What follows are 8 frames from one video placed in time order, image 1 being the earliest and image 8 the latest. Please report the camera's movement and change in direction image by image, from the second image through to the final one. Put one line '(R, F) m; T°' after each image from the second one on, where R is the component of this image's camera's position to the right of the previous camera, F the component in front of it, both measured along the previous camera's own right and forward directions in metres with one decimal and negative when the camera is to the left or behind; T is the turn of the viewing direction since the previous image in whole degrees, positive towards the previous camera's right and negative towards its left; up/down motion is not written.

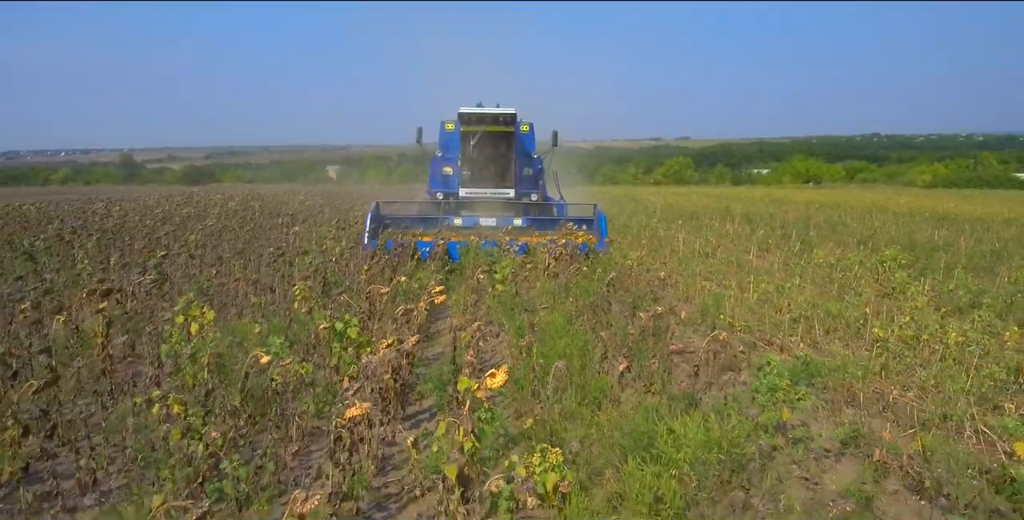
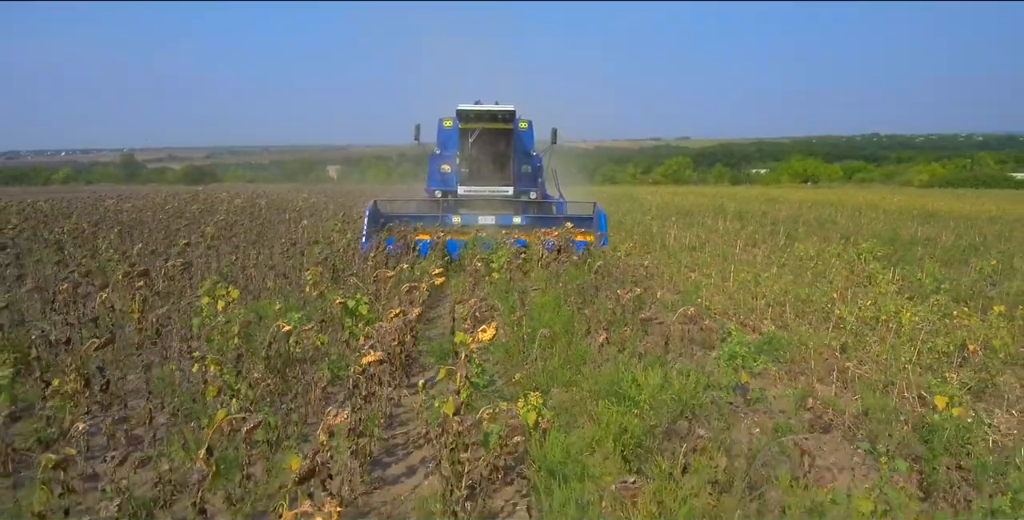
(0.0, -0.6) m; 0°
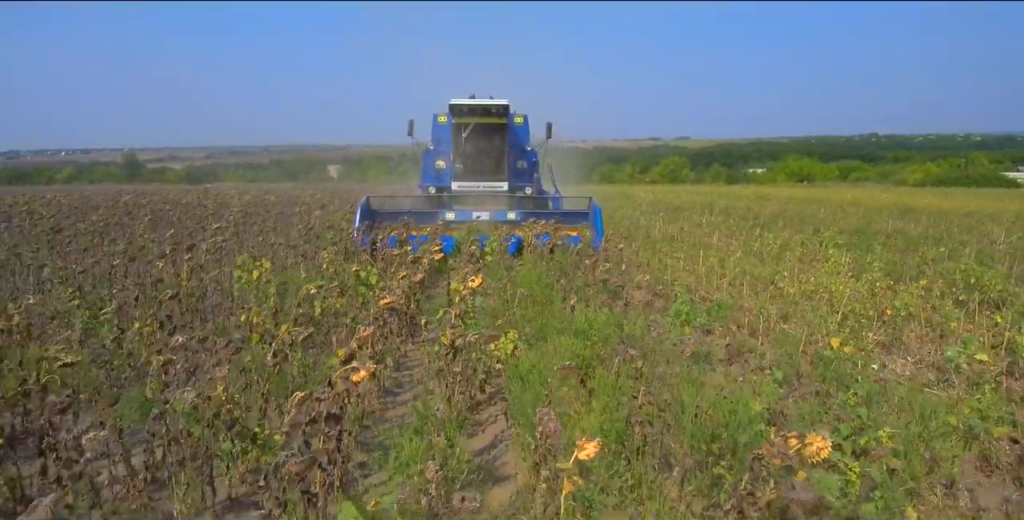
(+0.1, -1.1) m; 0°
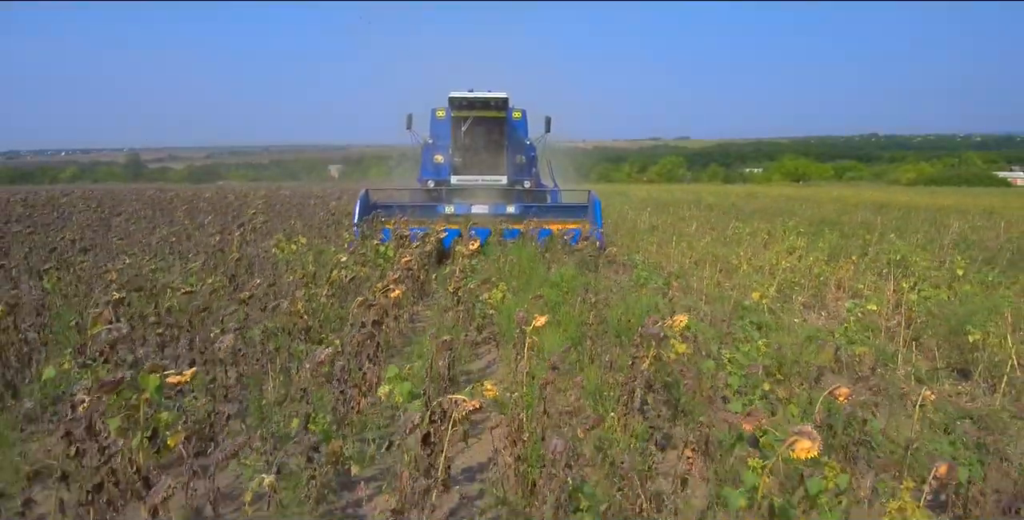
(+0.1, -1.5) m; 0°
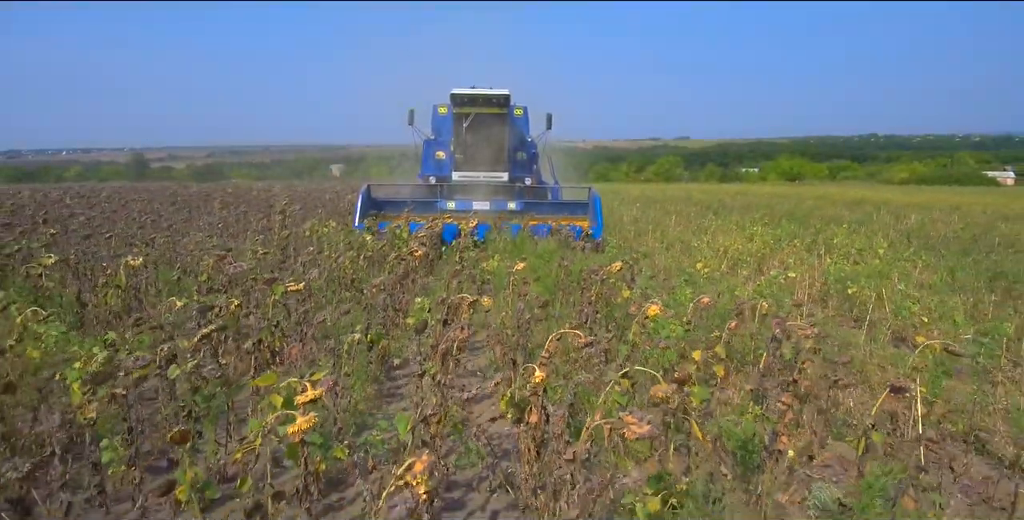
(+0.1, -1.7) m; 0°
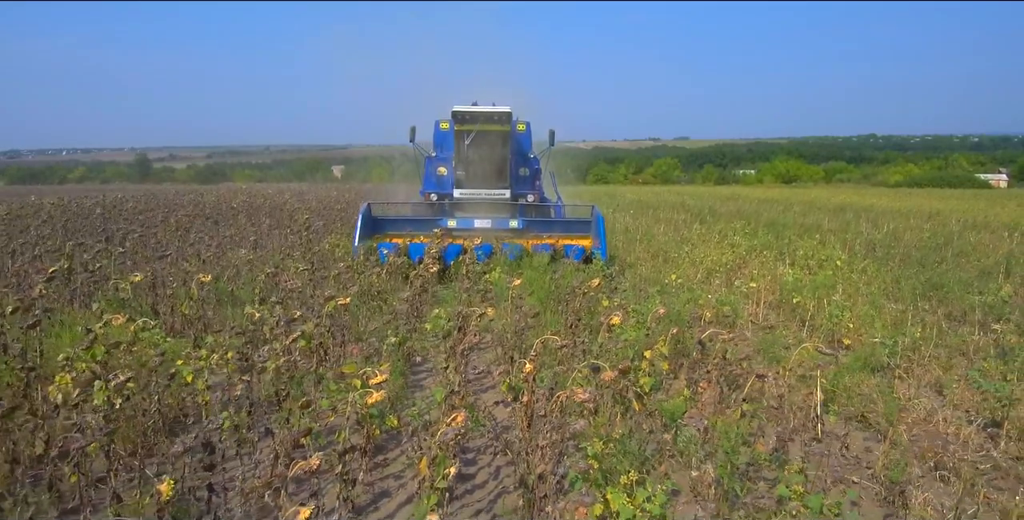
(0.0, -1.3) m; 0°
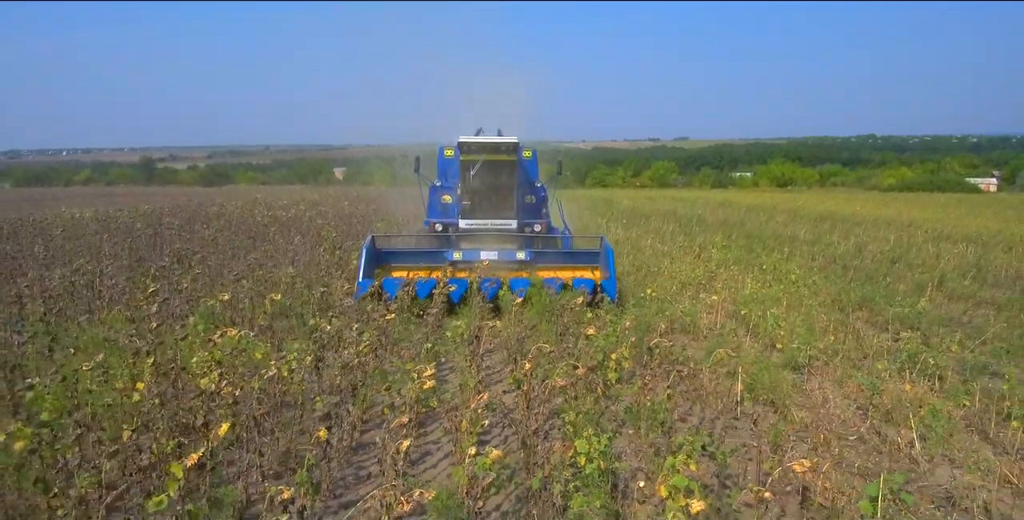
(0.0, -1.9) m; 0°
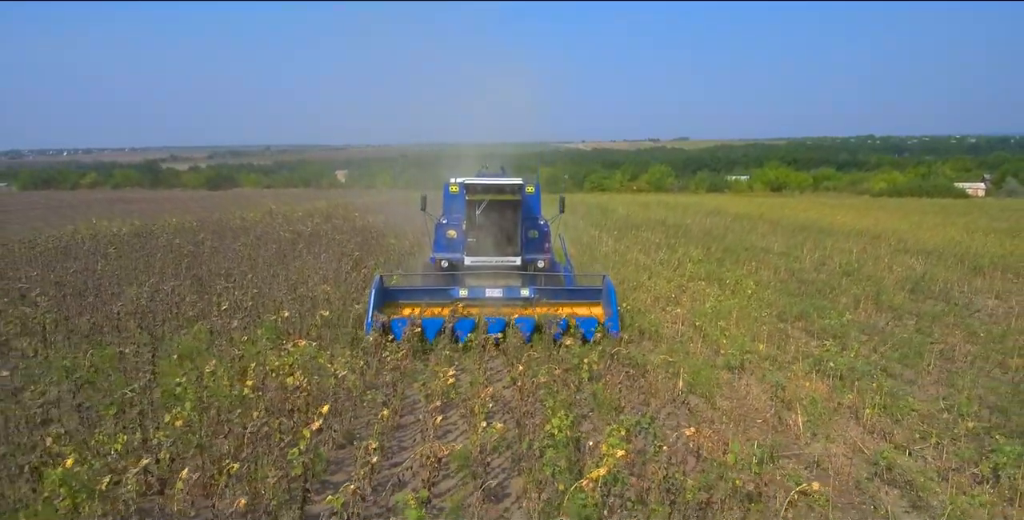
(0.0, -2.4) m; 0°
